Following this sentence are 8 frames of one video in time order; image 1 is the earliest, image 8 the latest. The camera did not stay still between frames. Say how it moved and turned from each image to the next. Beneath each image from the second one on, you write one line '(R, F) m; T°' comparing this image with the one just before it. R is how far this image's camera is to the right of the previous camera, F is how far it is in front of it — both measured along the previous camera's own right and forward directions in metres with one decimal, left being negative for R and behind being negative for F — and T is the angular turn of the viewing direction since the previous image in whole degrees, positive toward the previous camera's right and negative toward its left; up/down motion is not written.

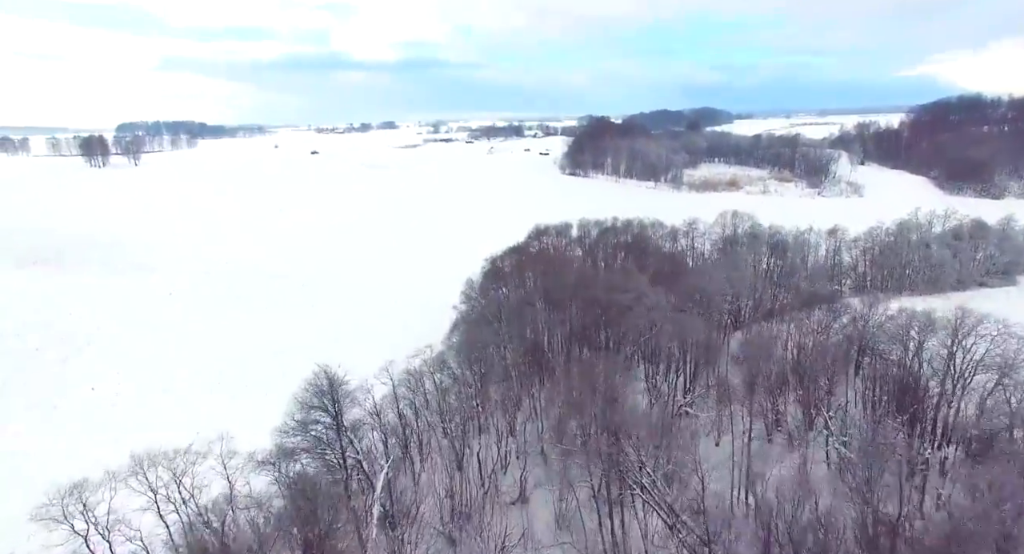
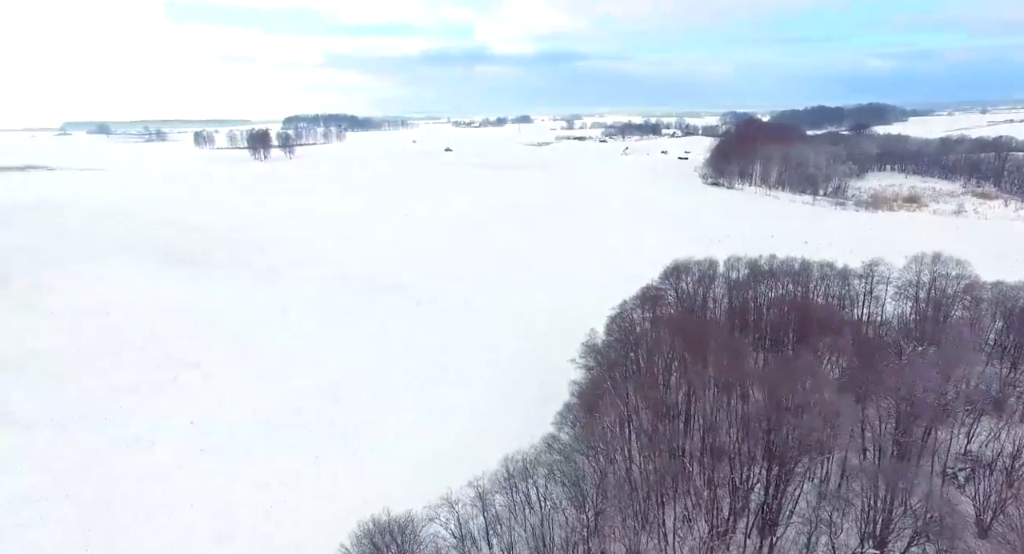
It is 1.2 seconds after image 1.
(-0.2, +3.4) m; -12°
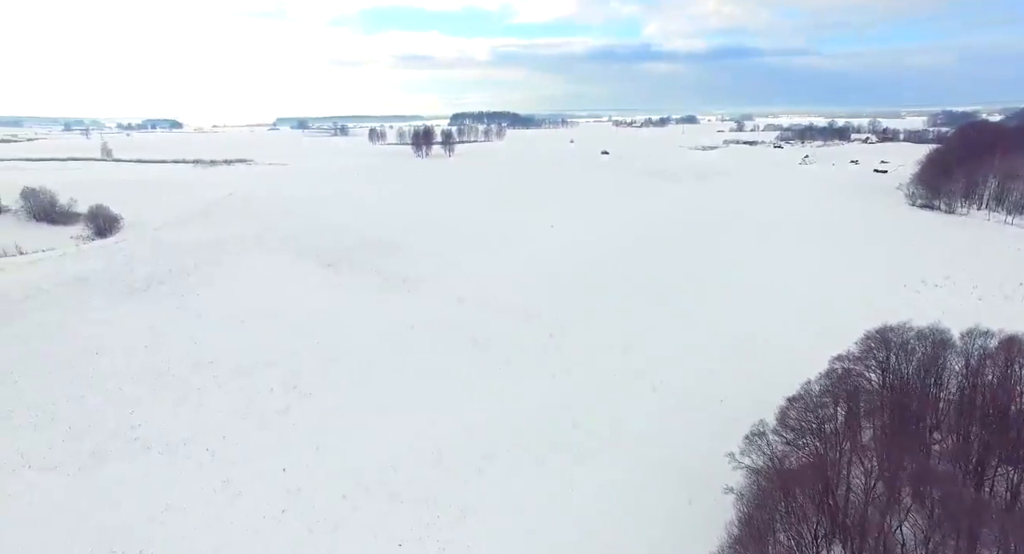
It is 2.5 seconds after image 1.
(0.0, +3.8) m; -14°
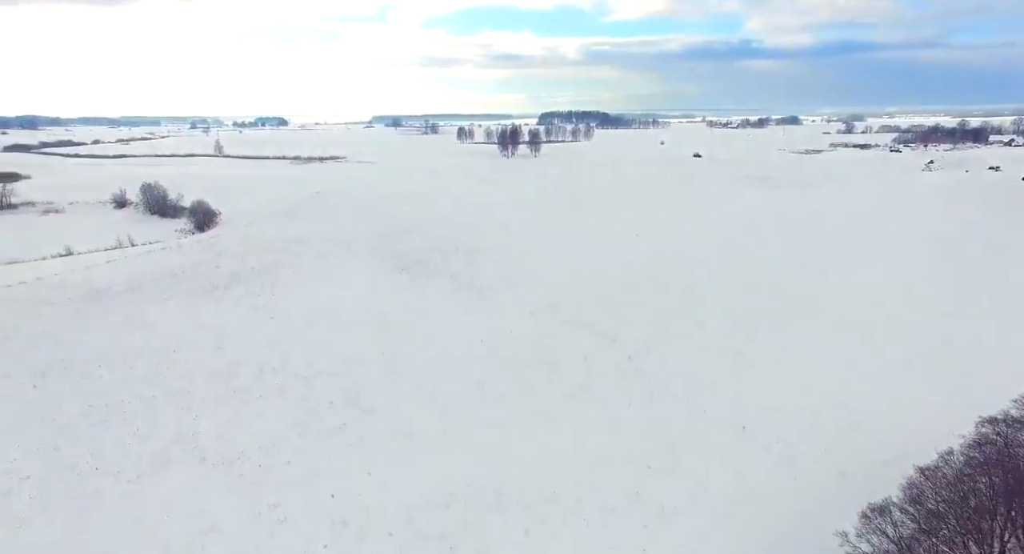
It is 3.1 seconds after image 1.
(+0.2, +1.9) m; -8°
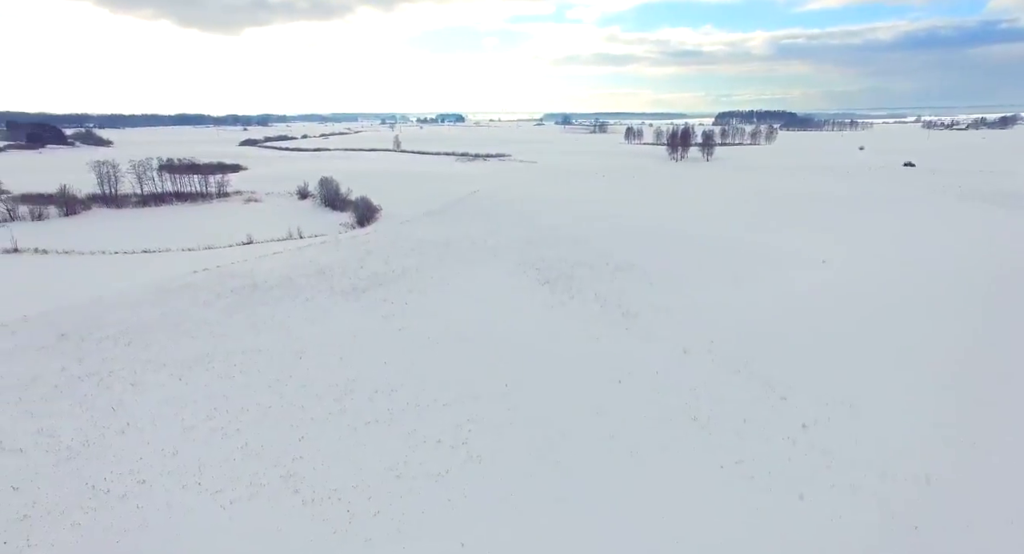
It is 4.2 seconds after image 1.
(+0.3, +3.5) m; -15°
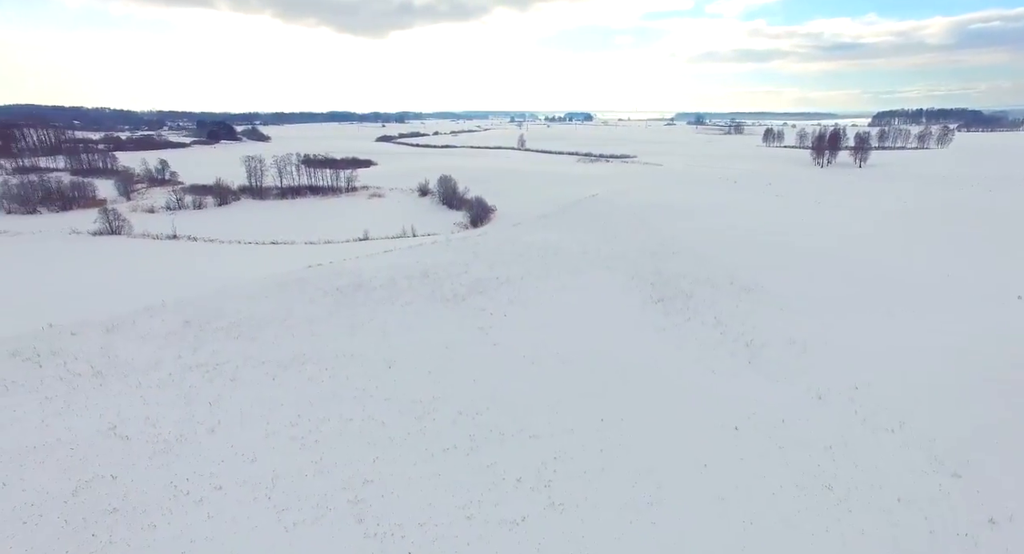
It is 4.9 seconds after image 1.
(+0.5, +2.3) m; -12°
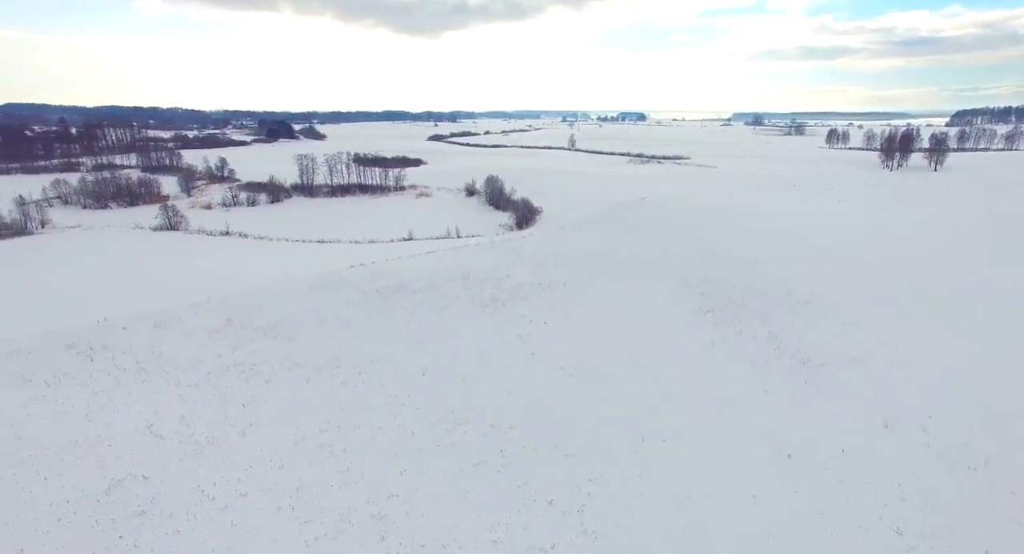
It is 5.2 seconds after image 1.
(+0.3, +1.0) m; -5°
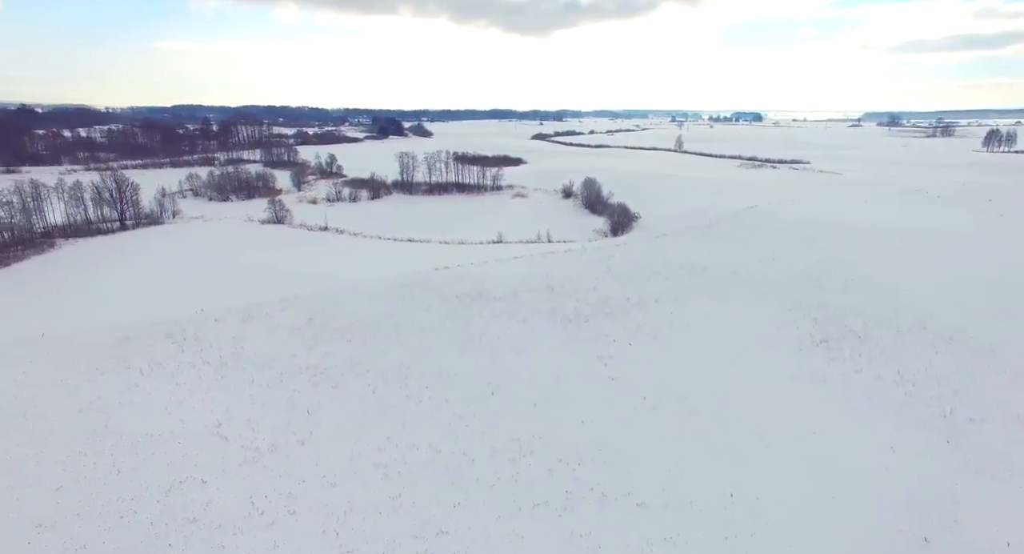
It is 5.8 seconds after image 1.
(+0.6, +1.9) m; -10°
